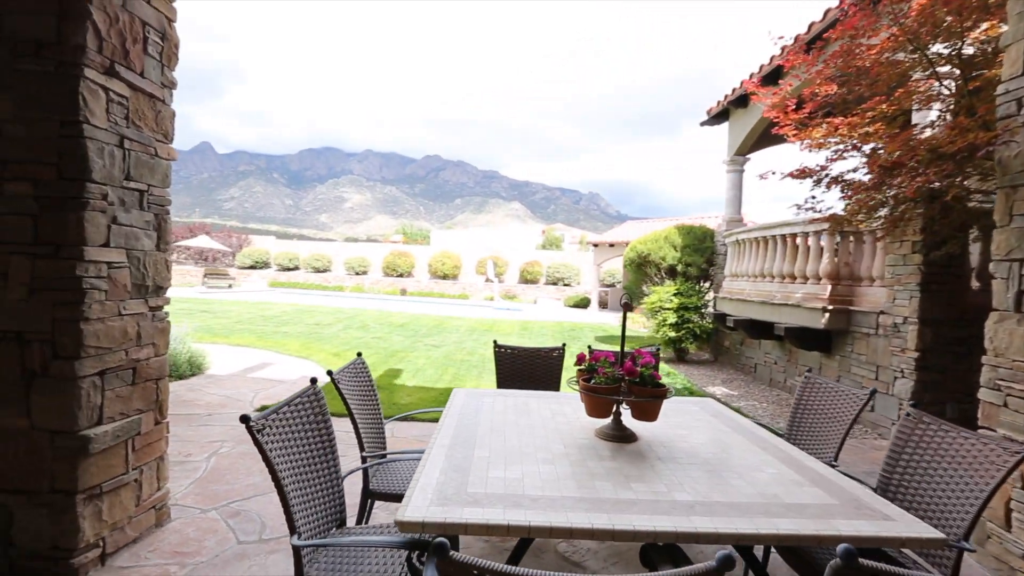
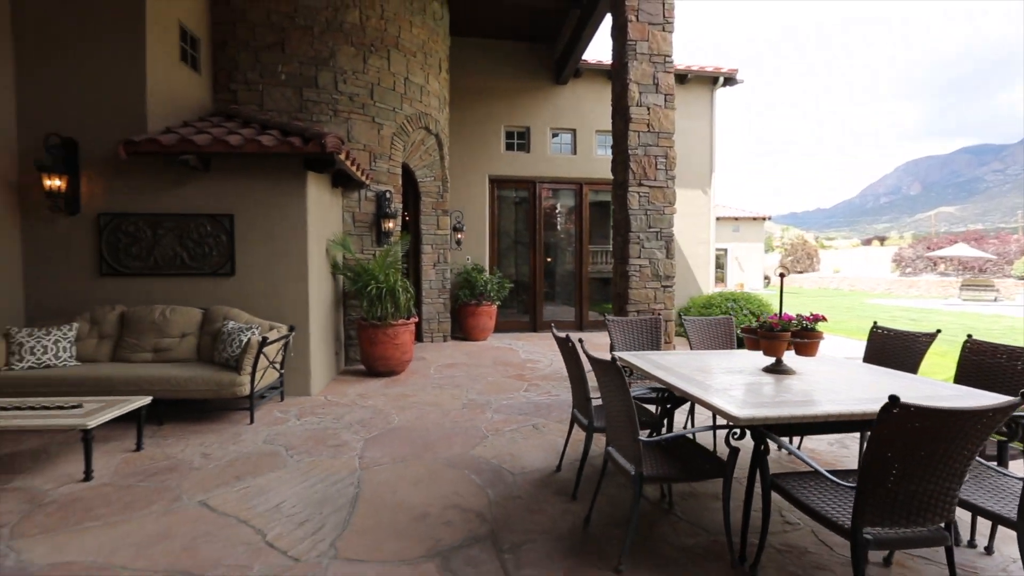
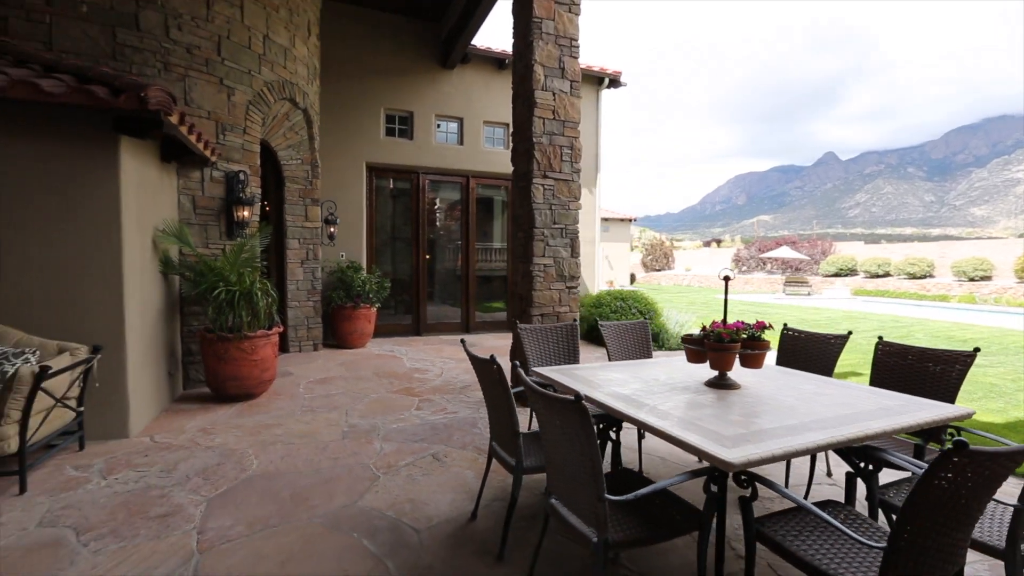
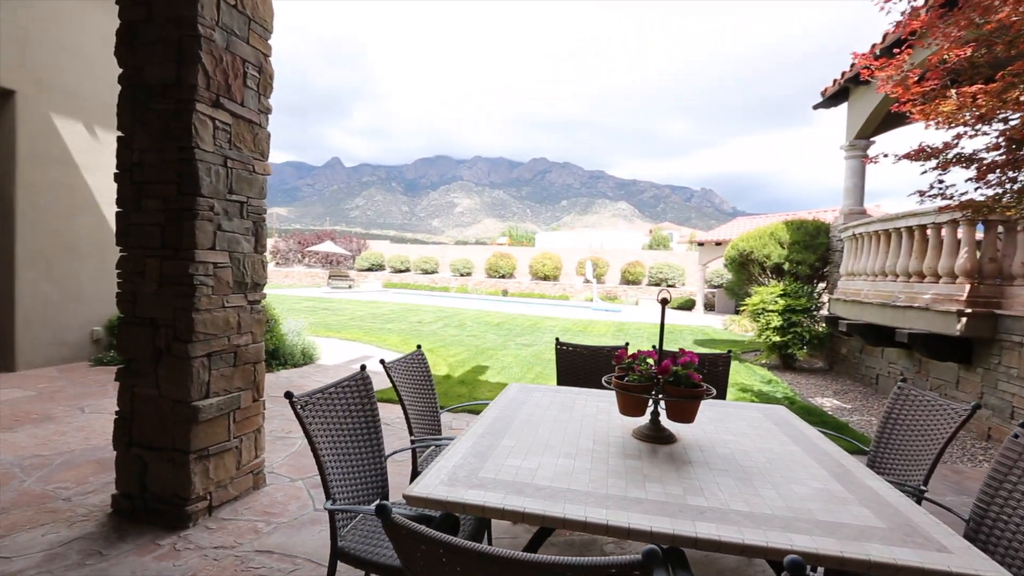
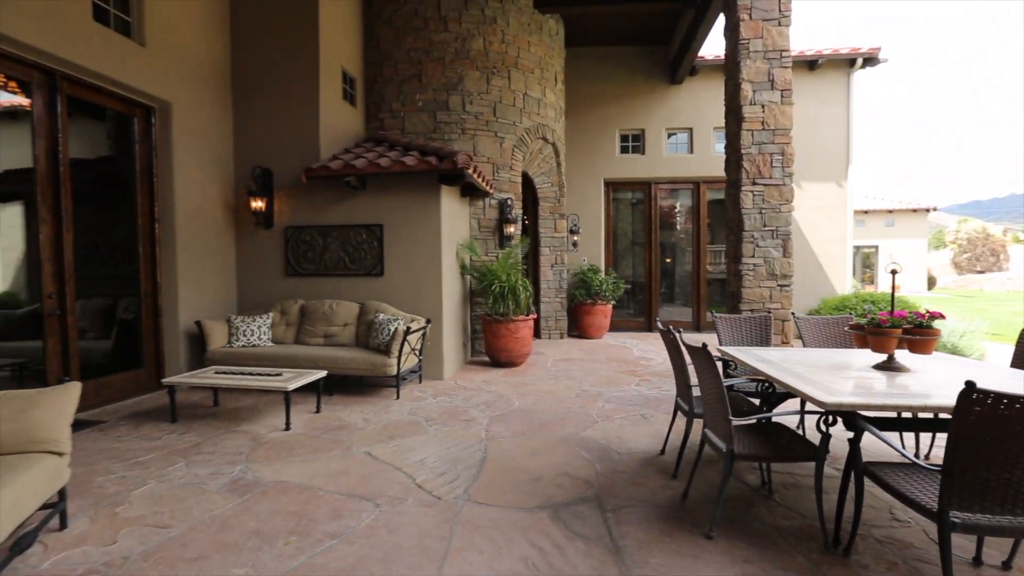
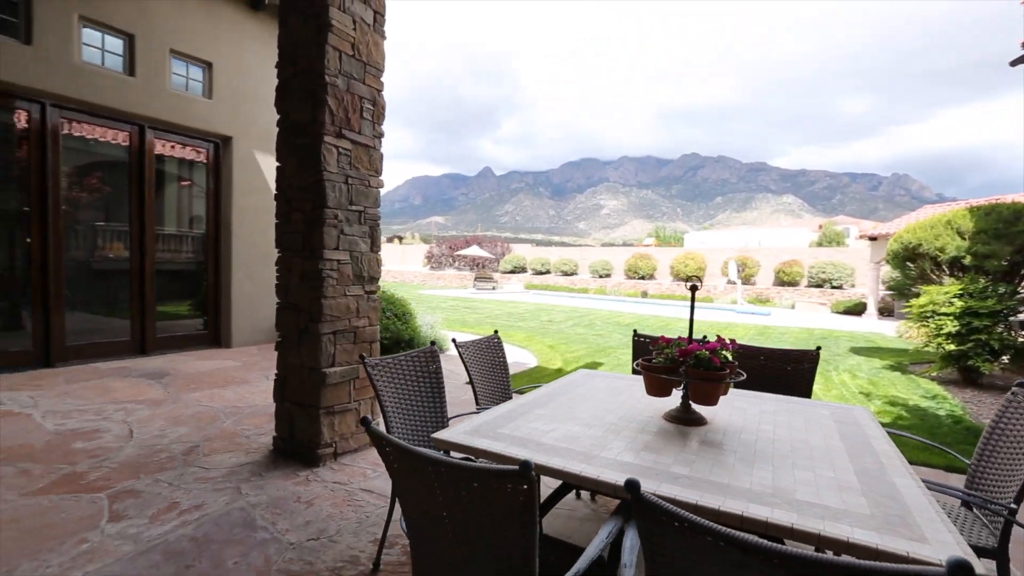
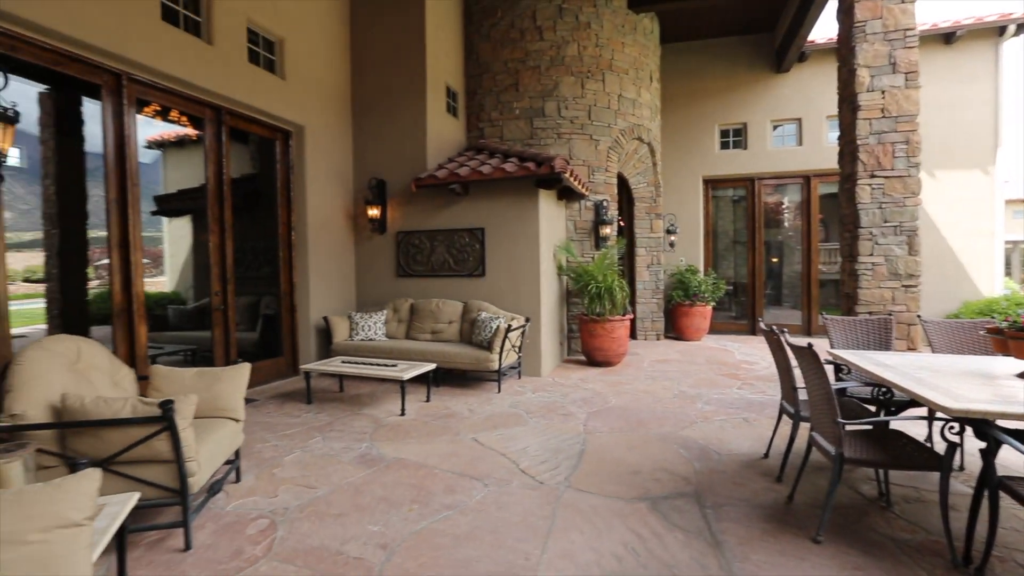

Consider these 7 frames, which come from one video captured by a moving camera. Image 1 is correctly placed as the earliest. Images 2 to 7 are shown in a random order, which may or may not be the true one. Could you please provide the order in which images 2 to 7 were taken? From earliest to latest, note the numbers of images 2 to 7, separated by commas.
4, 6, 3, 2, 5, 7
